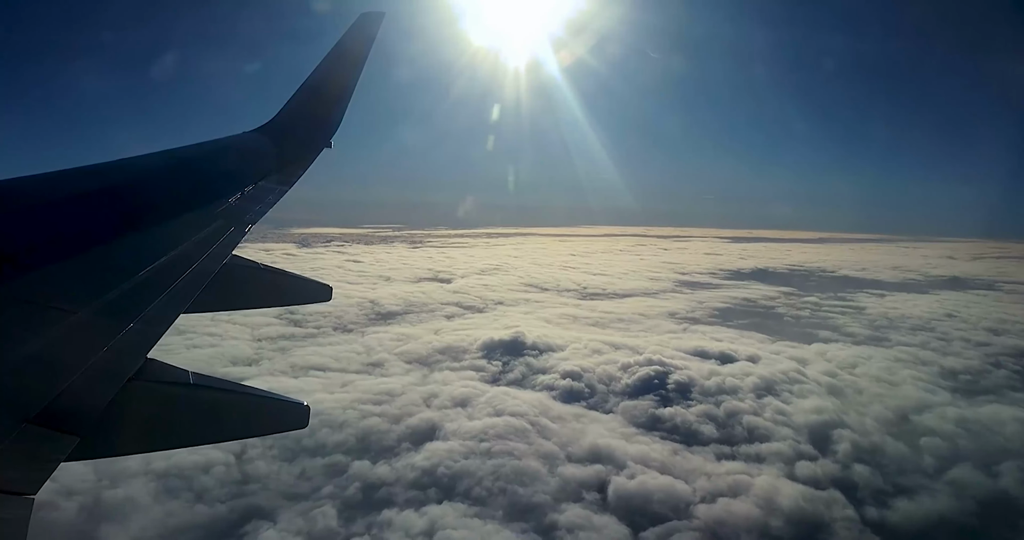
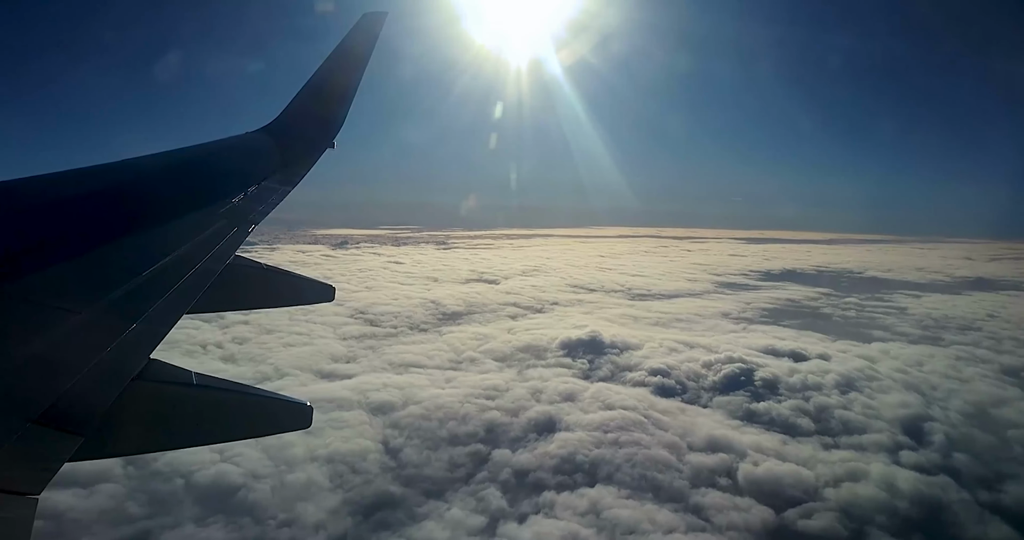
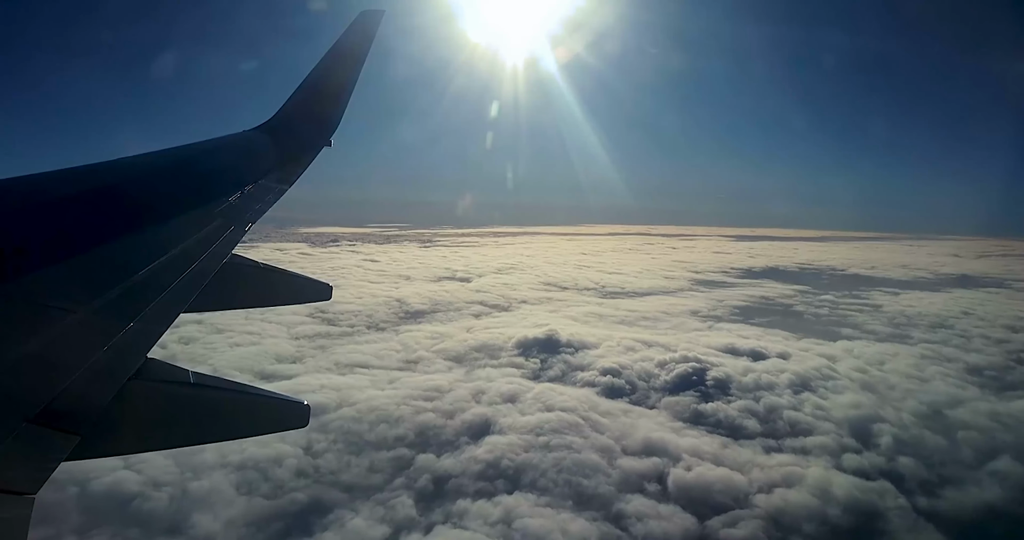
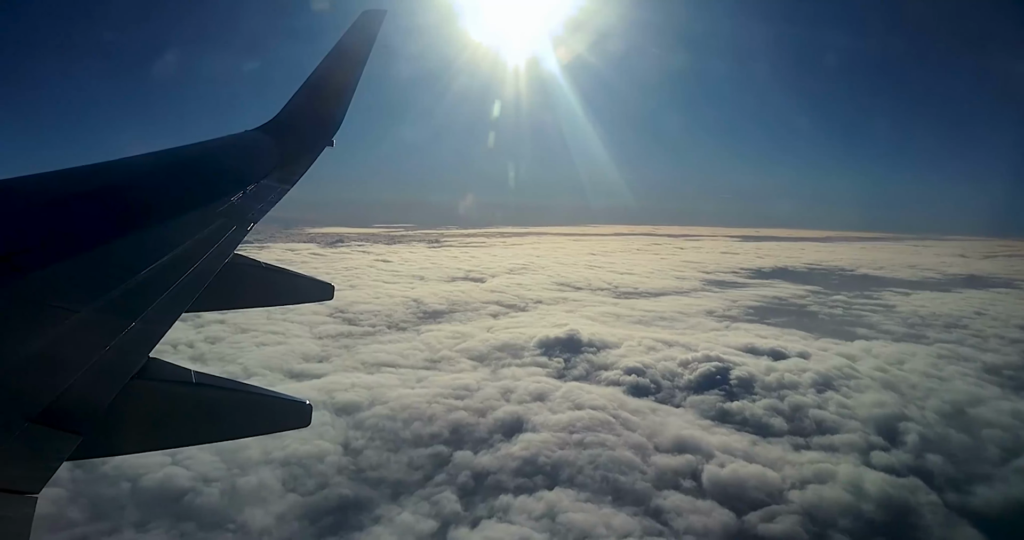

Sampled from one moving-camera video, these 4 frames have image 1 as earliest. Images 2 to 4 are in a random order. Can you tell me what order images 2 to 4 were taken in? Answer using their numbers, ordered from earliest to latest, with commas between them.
3, 4, 2
